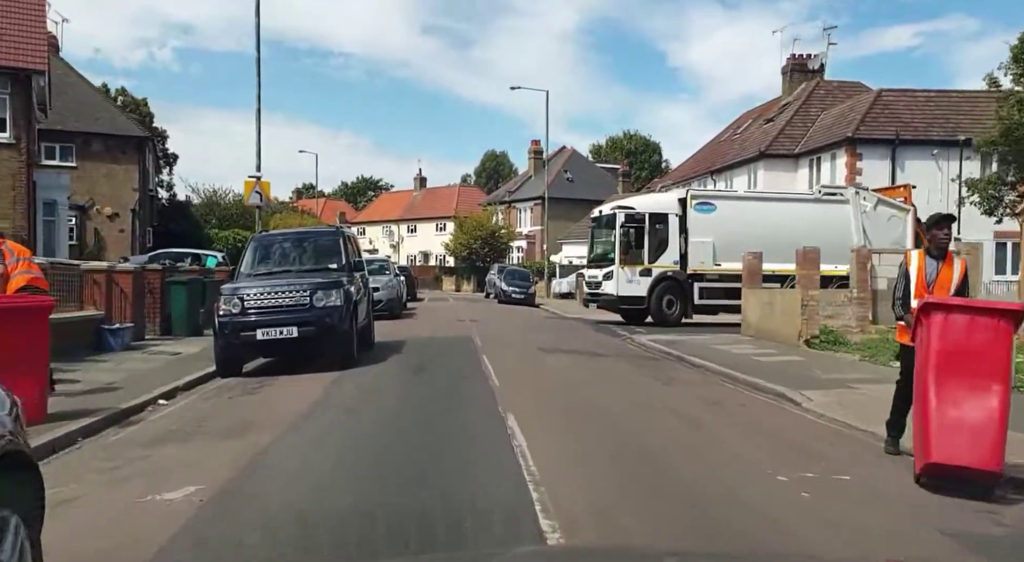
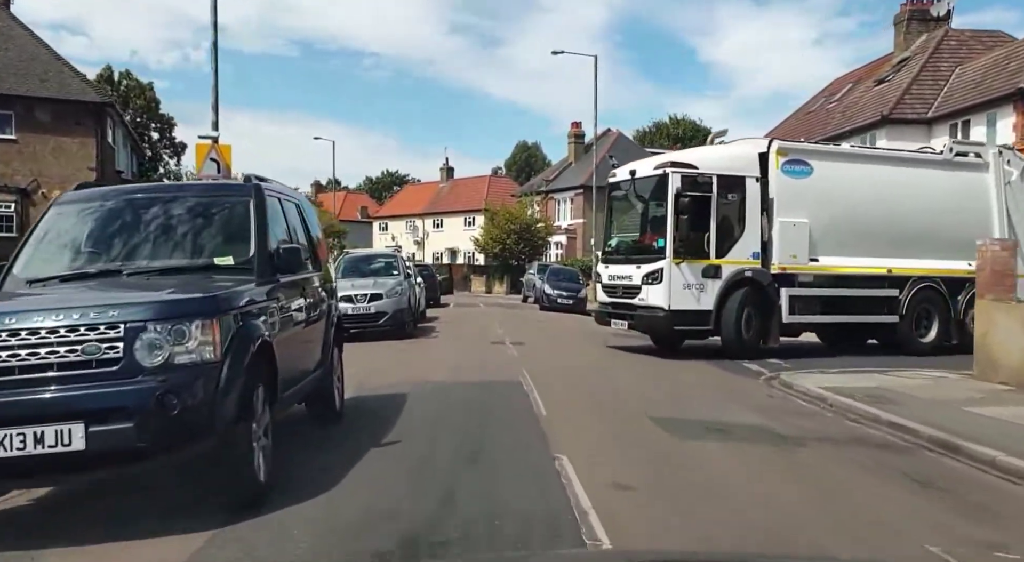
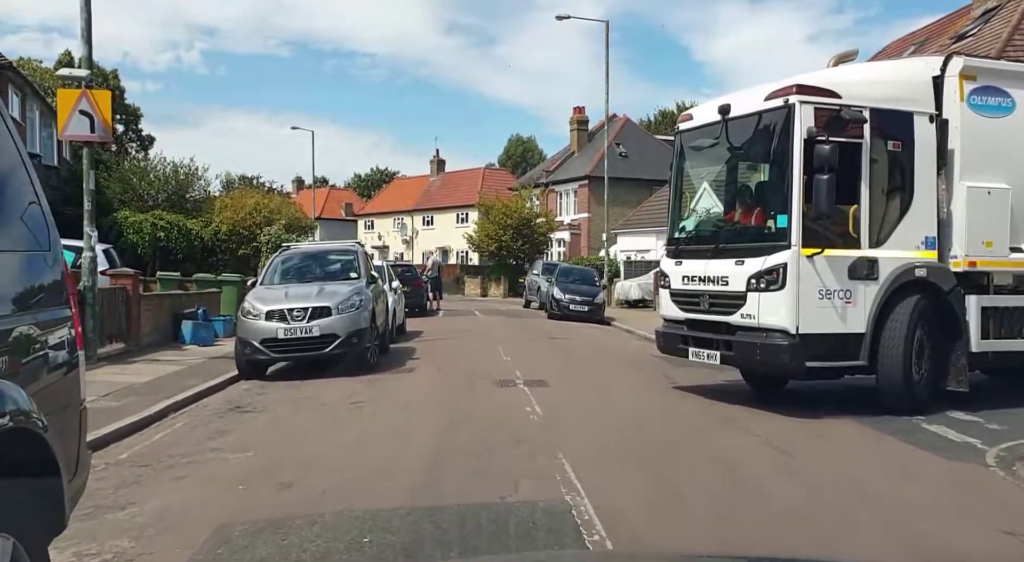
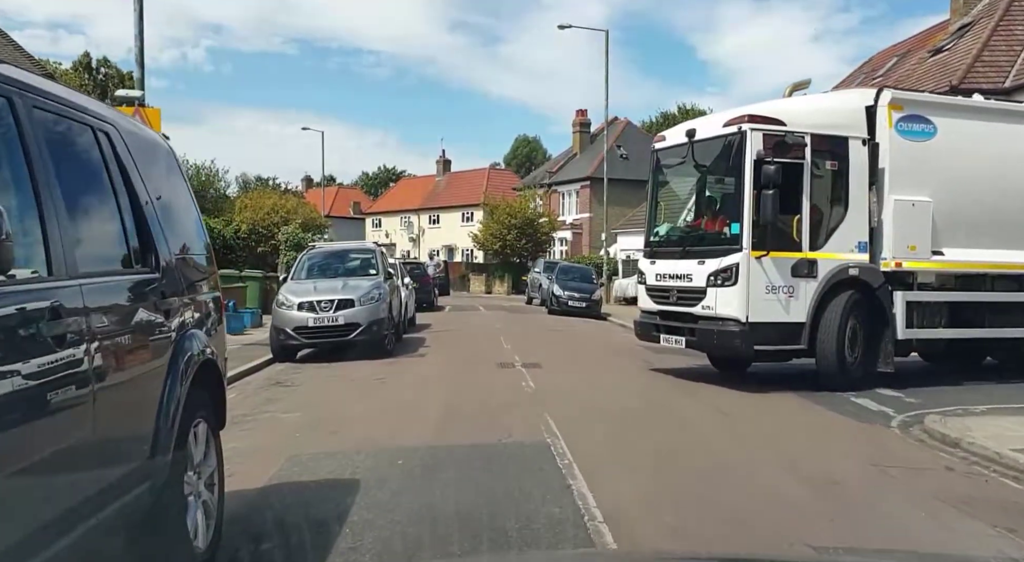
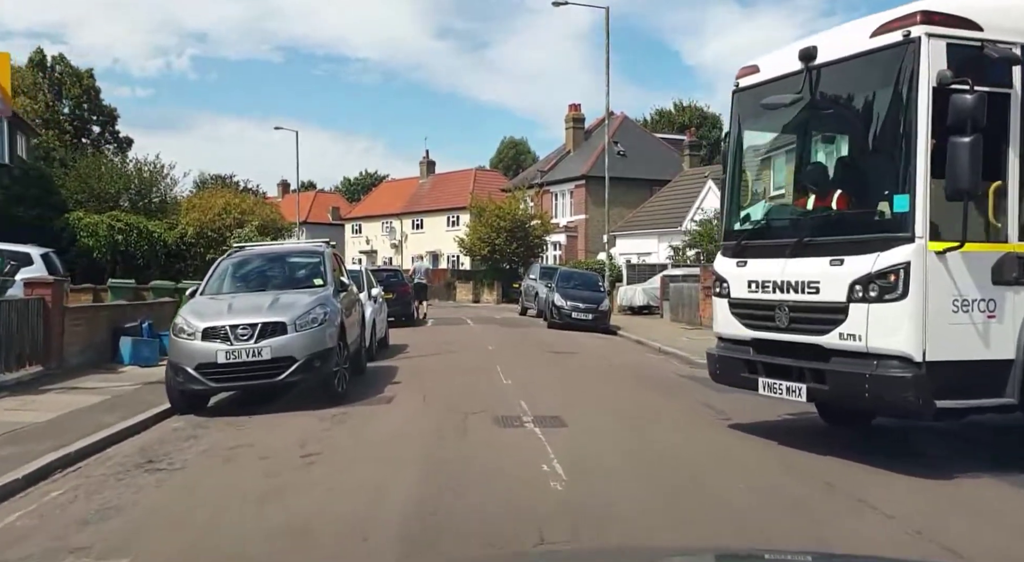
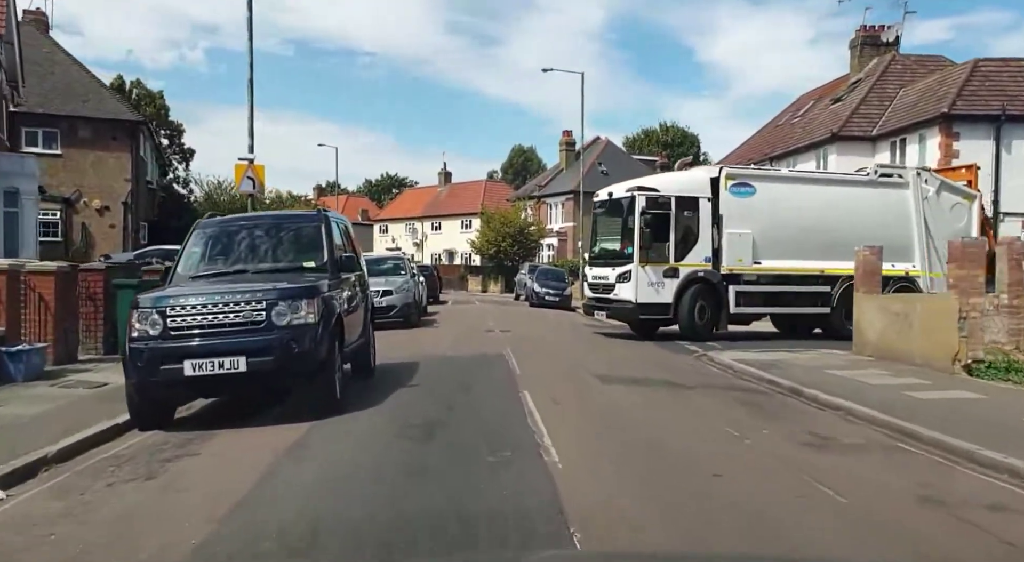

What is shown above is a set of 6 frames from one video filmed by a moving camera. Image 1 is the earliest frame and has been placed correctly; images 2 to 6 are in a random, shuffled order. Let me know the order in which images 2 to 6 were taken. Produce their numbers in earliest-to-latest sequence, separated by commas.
6, 2, 4, 3, 5
